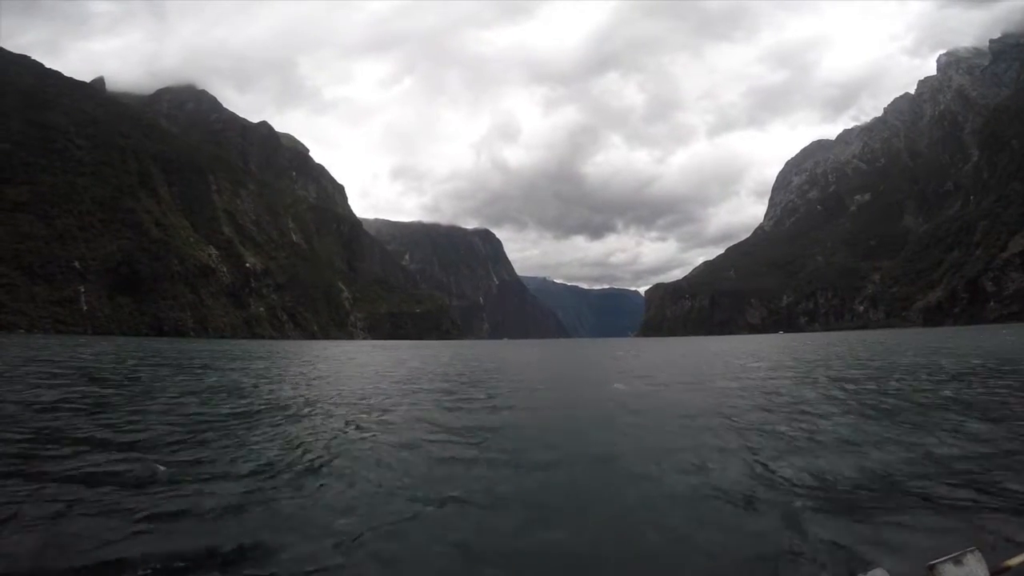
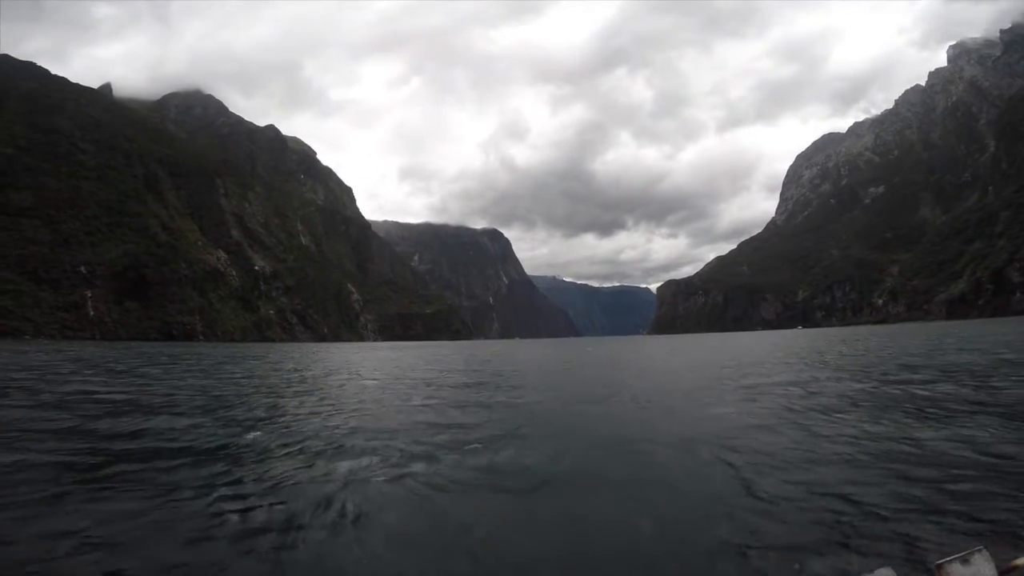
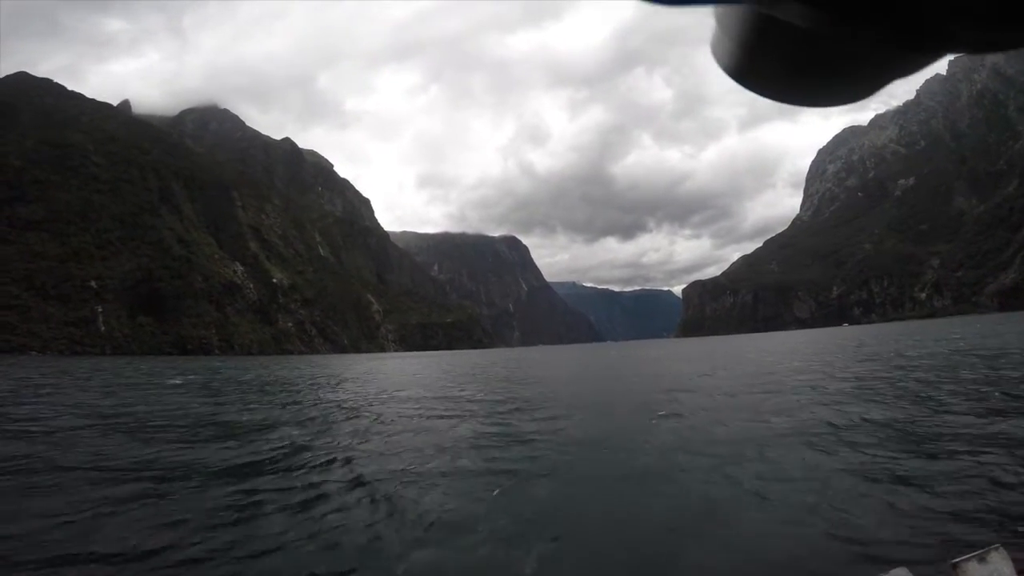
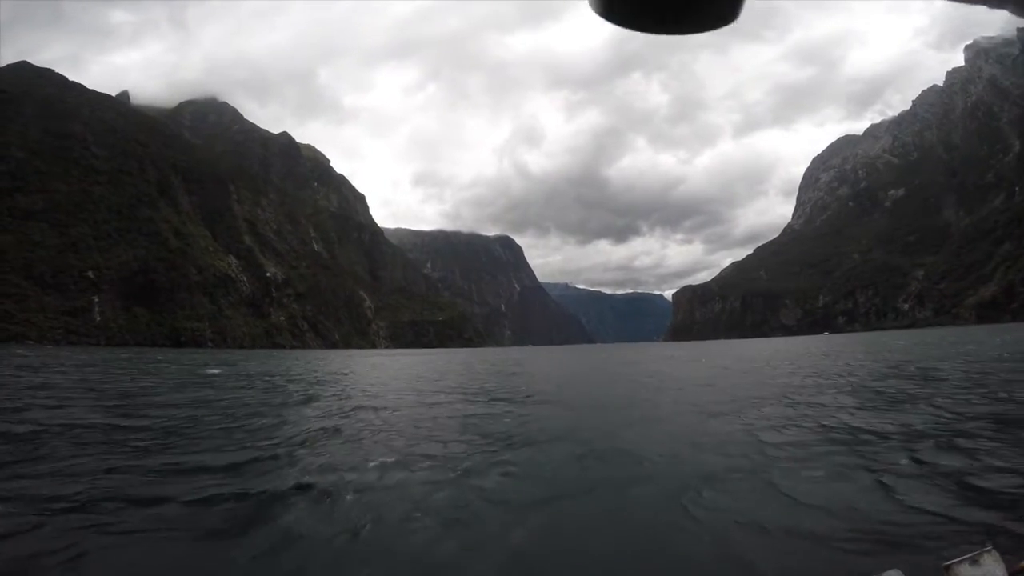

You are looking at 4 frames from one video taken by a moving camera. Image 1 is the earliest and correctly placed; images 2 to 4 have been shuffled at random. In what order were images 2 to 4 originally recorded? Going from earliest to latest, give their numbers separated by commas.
2, 4, 3
